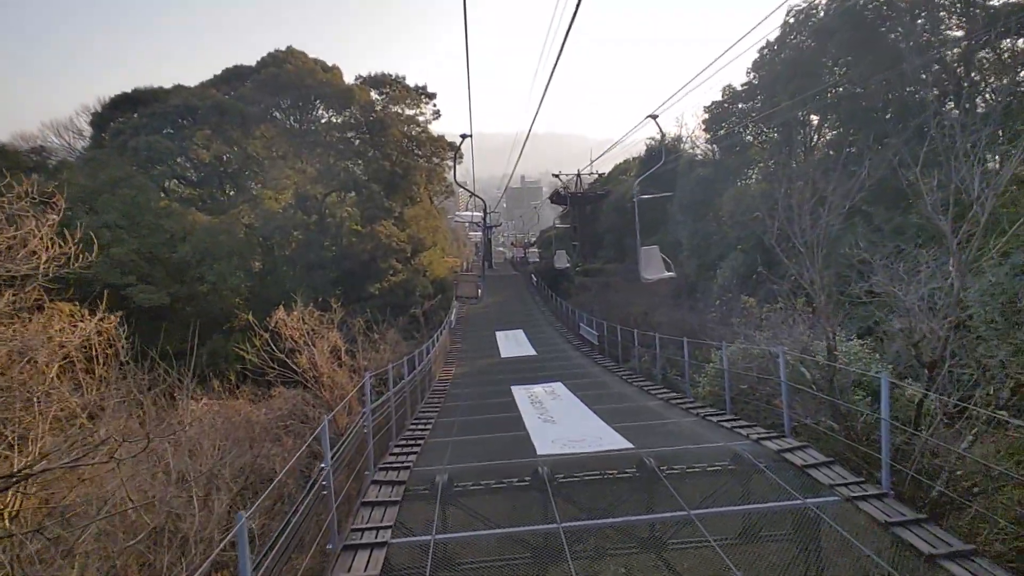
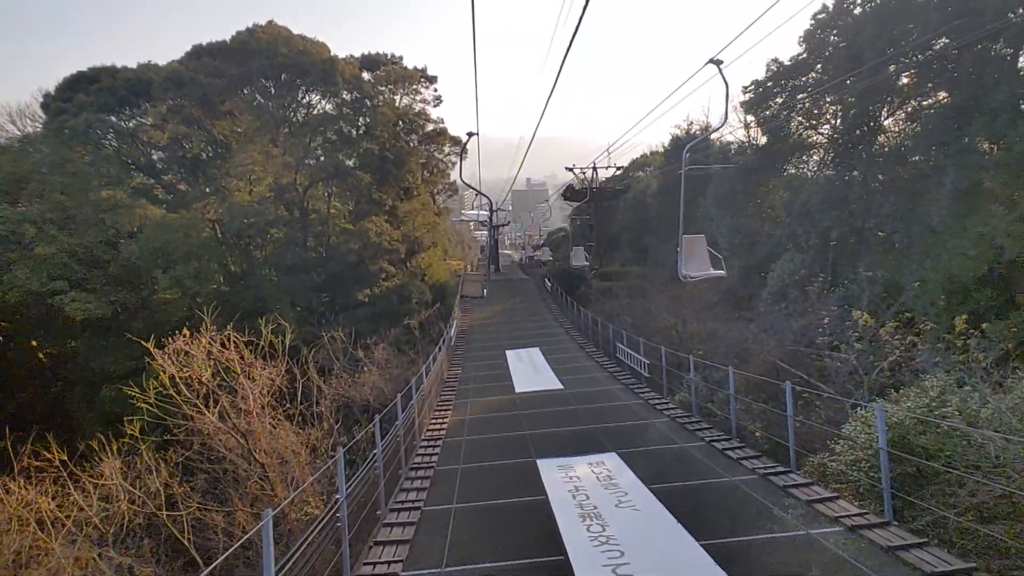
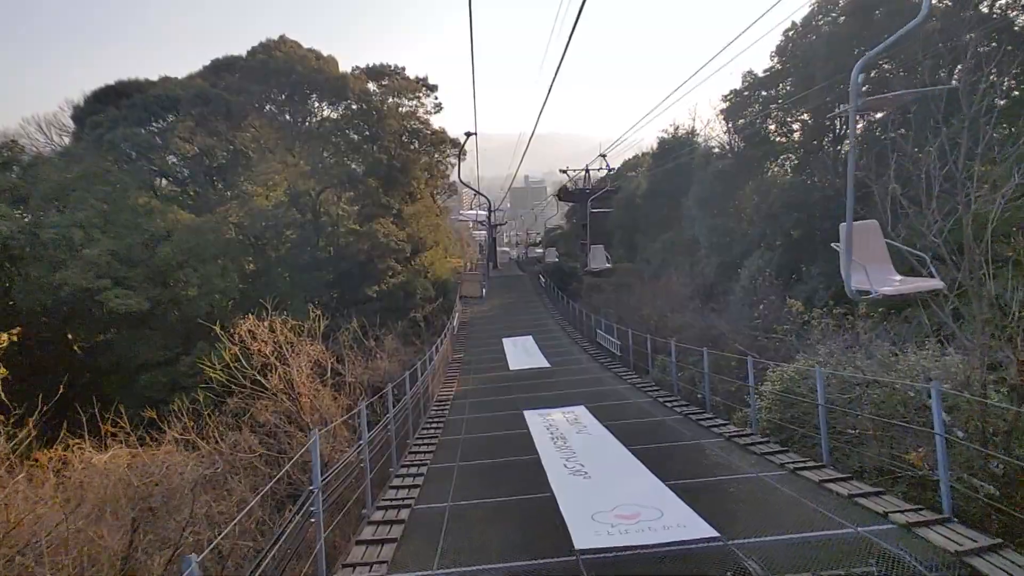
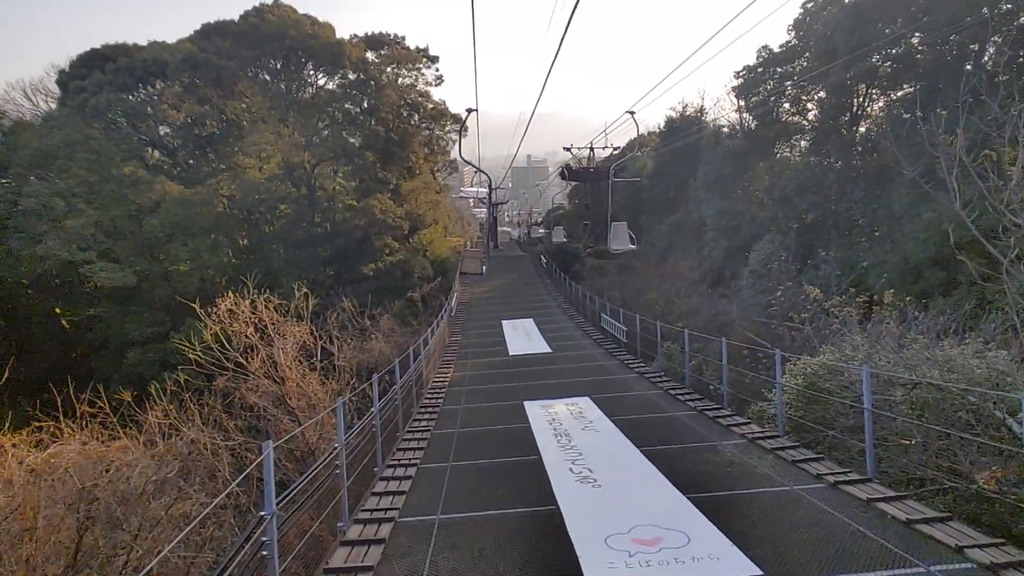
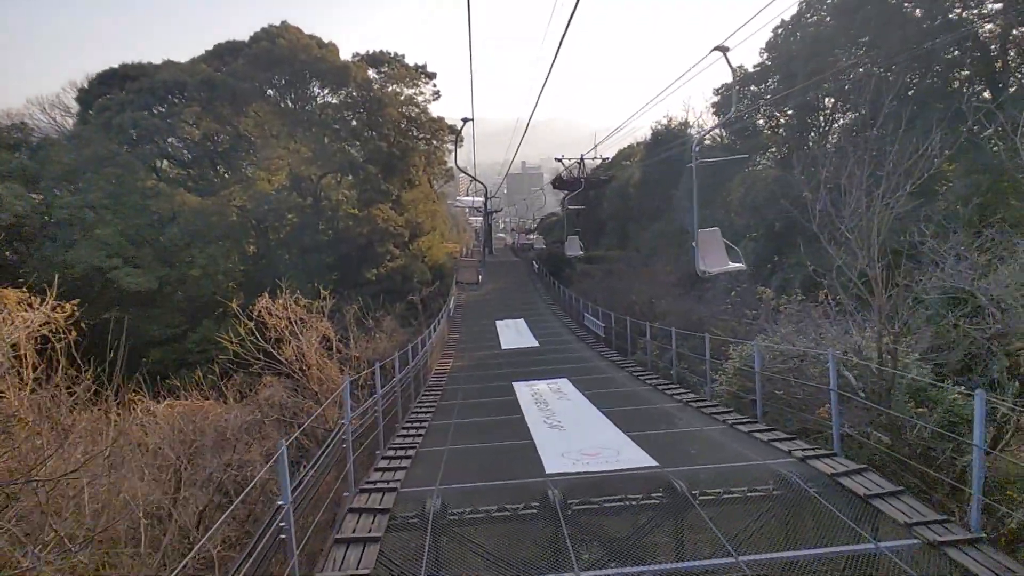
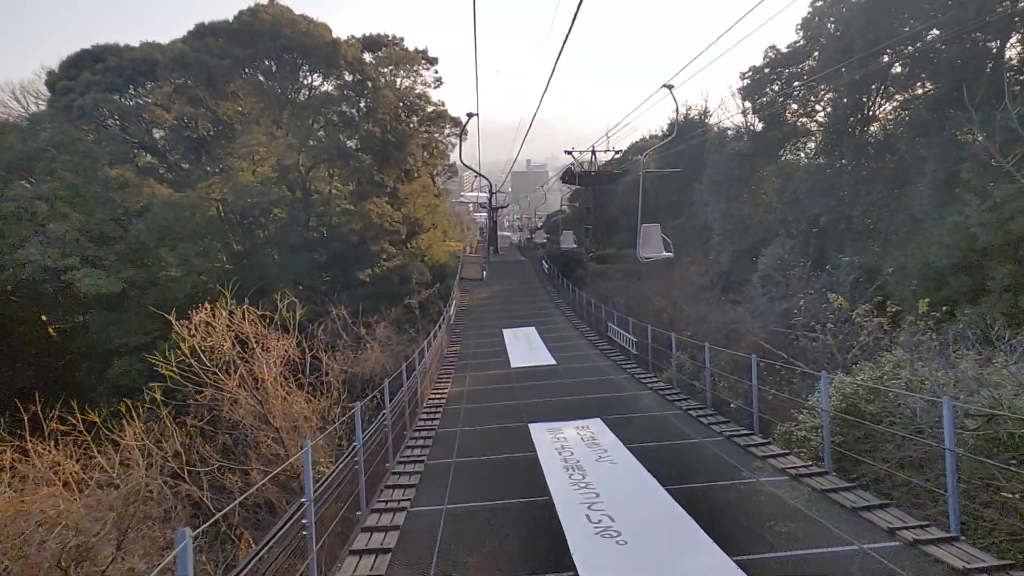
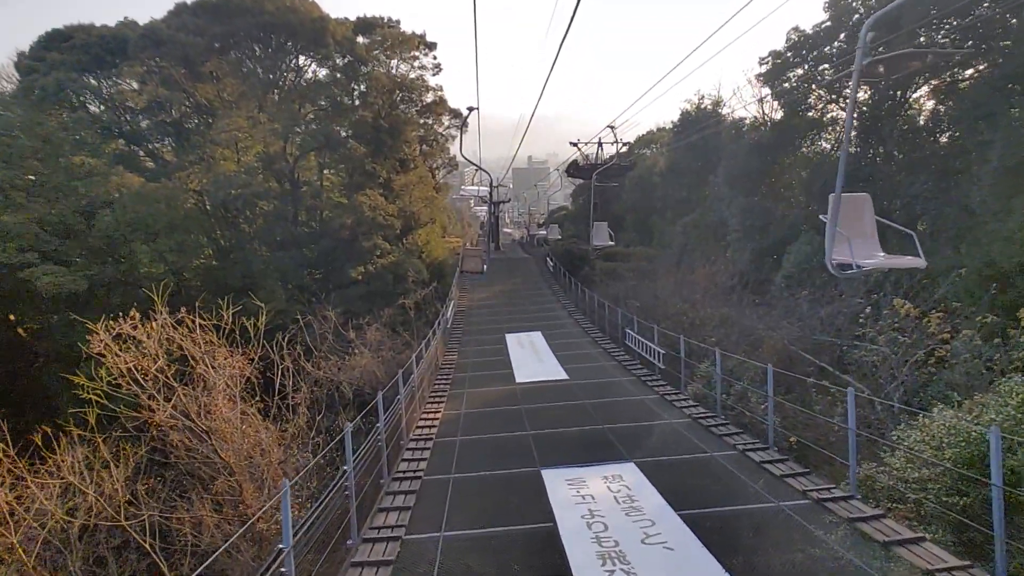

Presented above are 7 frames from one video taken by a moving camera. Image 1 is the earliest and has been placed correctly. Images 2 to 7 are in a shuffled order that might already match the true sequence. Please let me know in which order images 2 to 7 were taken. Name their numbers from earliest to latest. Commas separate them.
5, 3, 4, 6, 2, 7
